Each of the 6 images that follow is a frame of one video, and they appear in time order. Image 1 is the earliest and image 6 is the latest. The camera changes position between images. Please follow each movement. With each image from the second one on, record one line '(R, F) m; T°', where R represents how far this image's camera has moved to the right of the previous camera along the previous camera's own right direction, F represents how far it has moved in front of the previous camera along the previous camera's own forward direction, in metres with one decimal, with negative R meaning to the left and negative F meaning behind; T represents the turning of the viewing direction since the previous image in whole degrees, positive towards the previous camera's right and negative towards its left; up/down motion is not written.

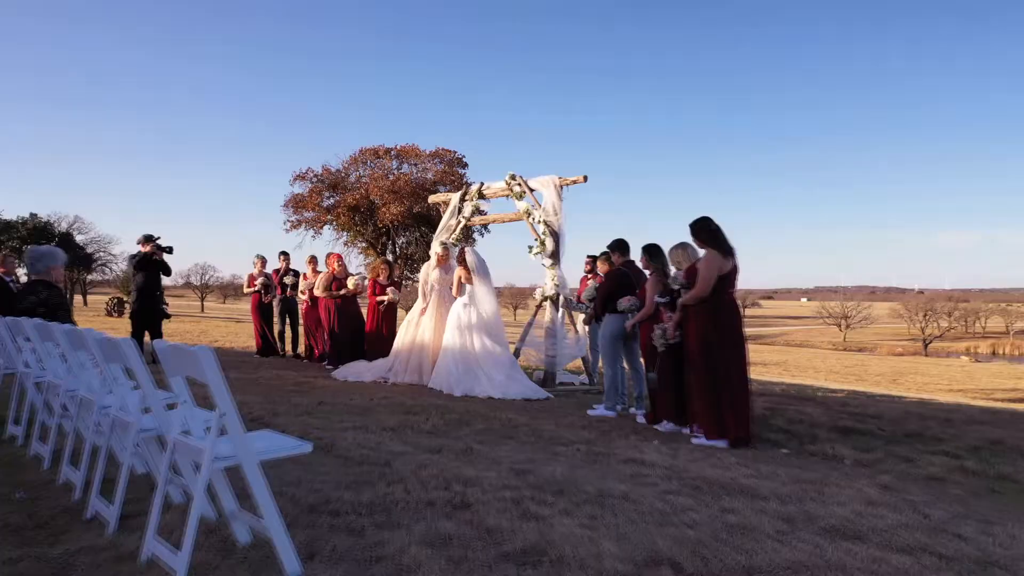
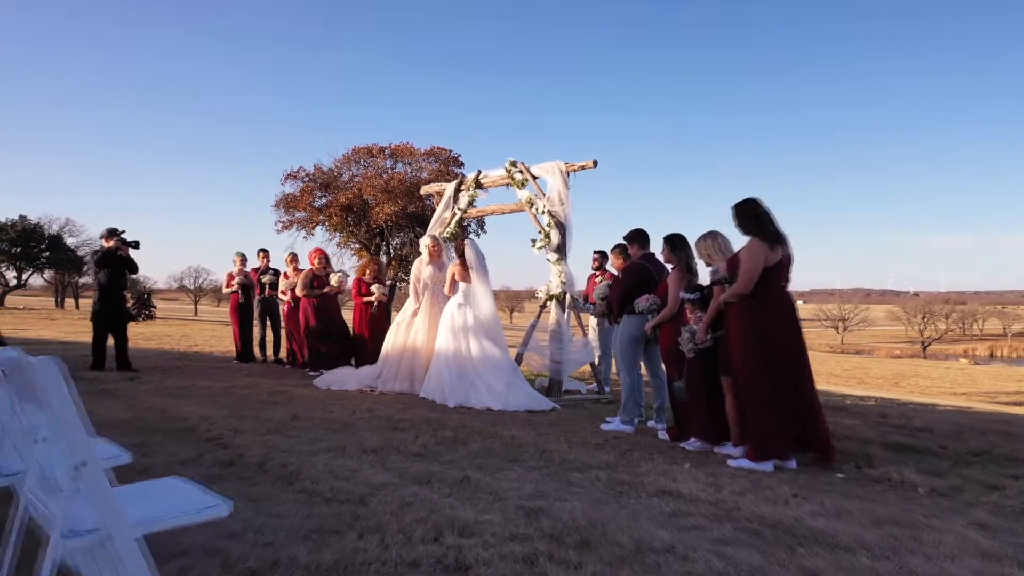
(-0.1, +1.0) m; 0°
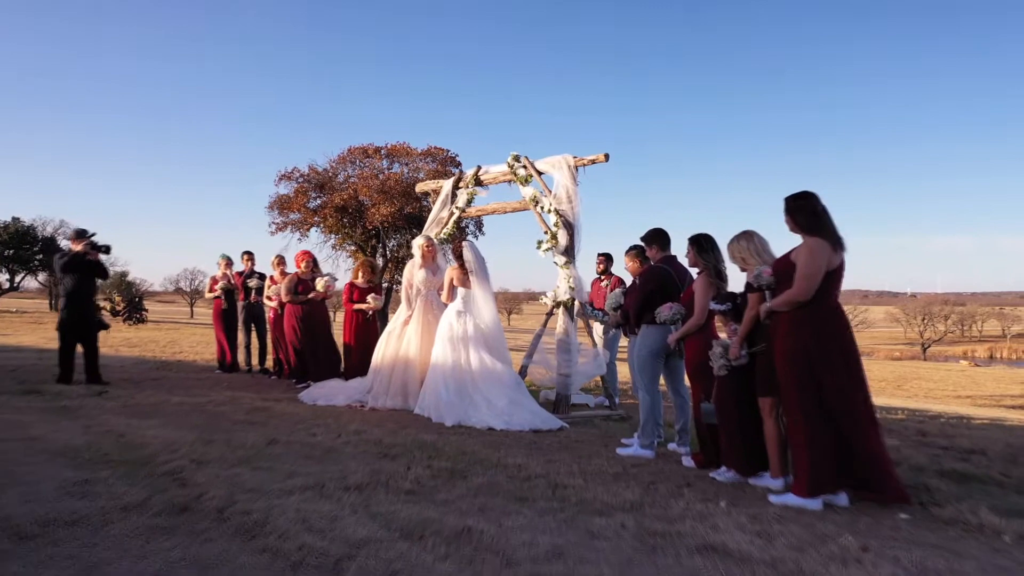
(0.0, +0.8) m; 0°
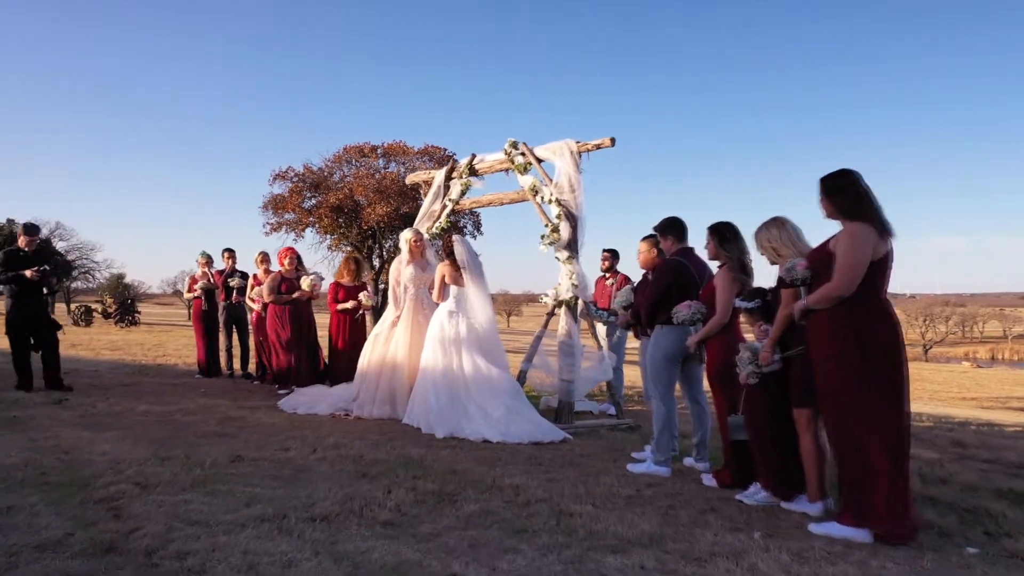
(0.0, +0.7) m; 0°
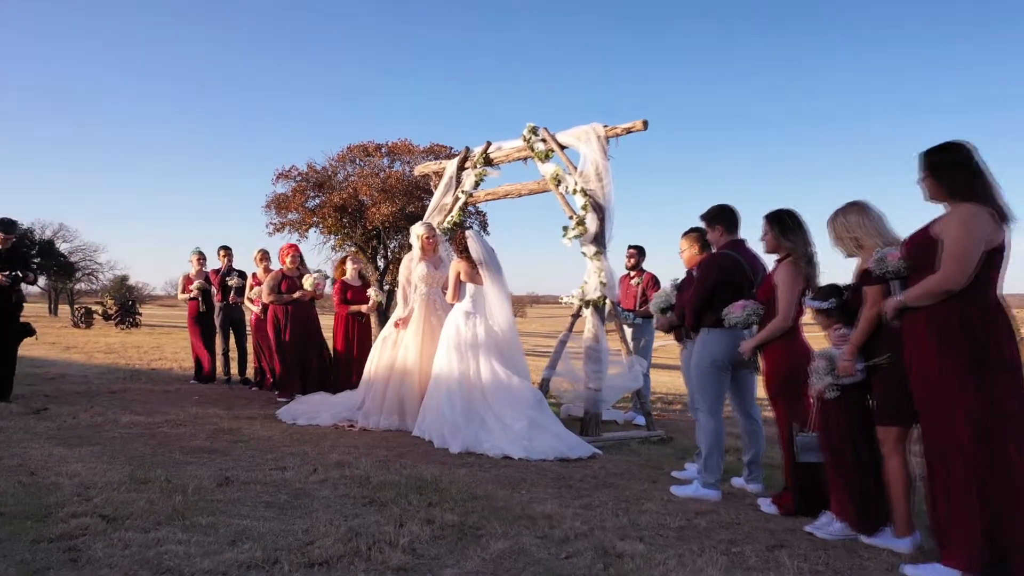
(-0.1, +0.7) m; 0°
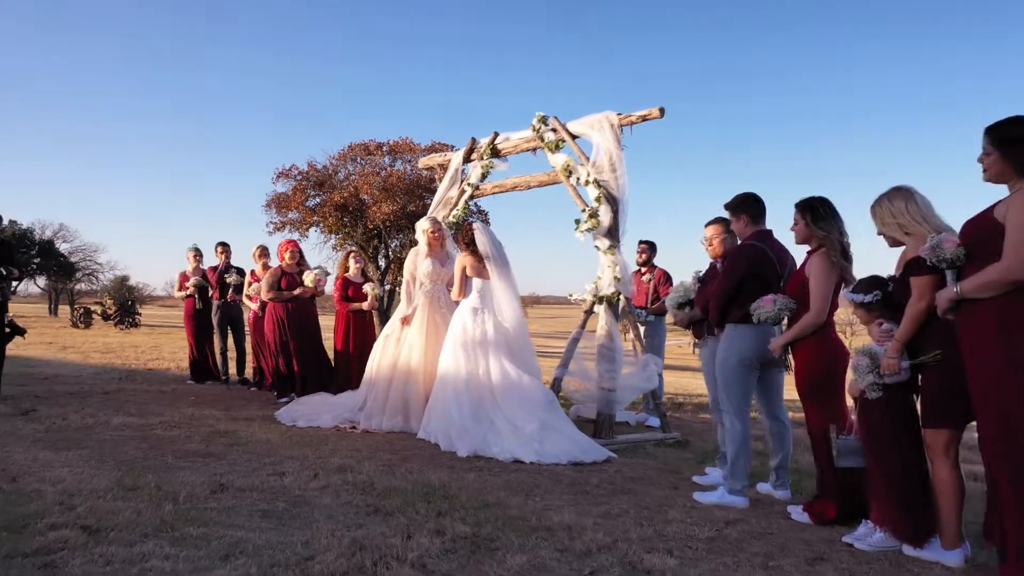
(-0.1, +0.3) m; 0°
